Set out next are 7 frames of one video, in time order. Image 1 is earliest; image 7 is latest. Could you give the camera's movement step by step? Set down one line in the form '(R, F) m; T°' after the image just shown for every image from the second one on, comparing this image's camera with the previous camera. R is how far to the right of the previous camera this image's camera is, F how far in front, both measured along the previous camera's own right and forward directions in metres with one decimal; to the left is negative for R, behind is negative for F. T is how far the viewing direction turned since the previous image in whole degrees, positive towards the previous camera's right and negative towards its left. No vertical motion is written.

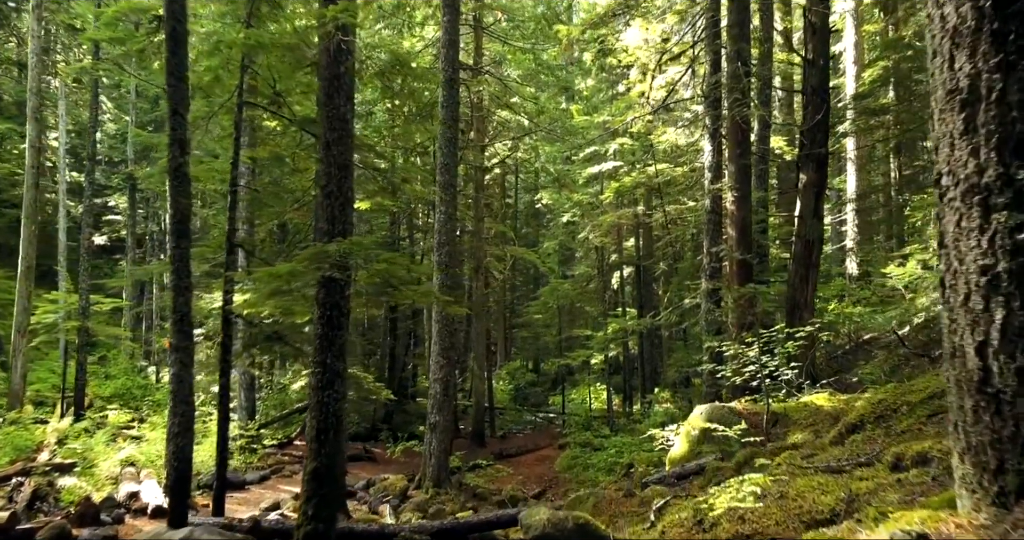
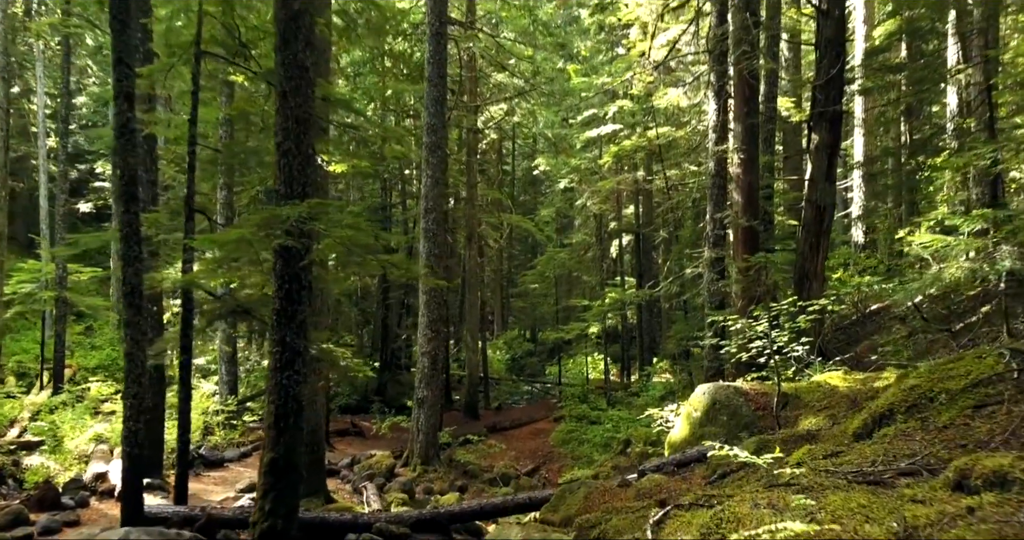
(+0.1, +0.7) m; 0°
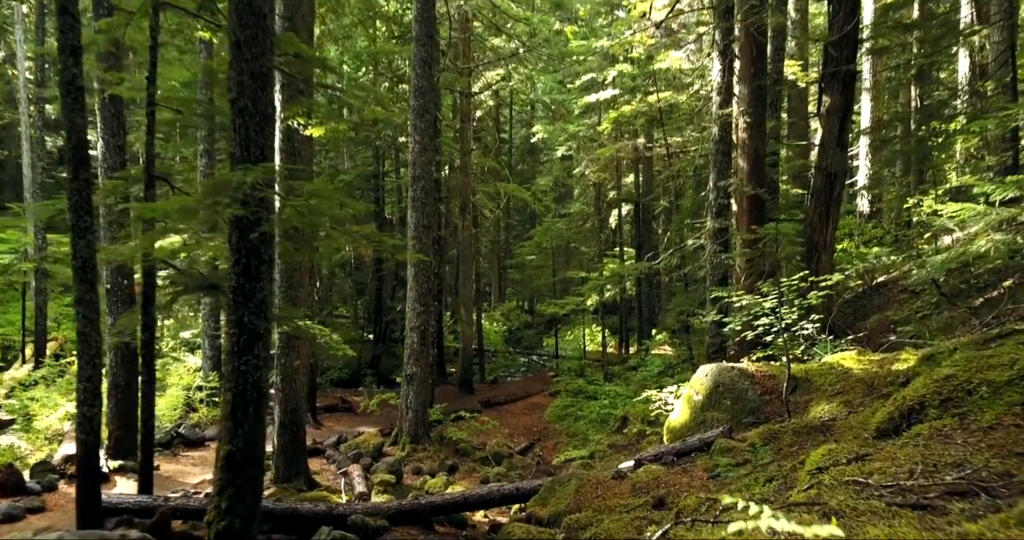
(+0.1, +0.6) m; 0°
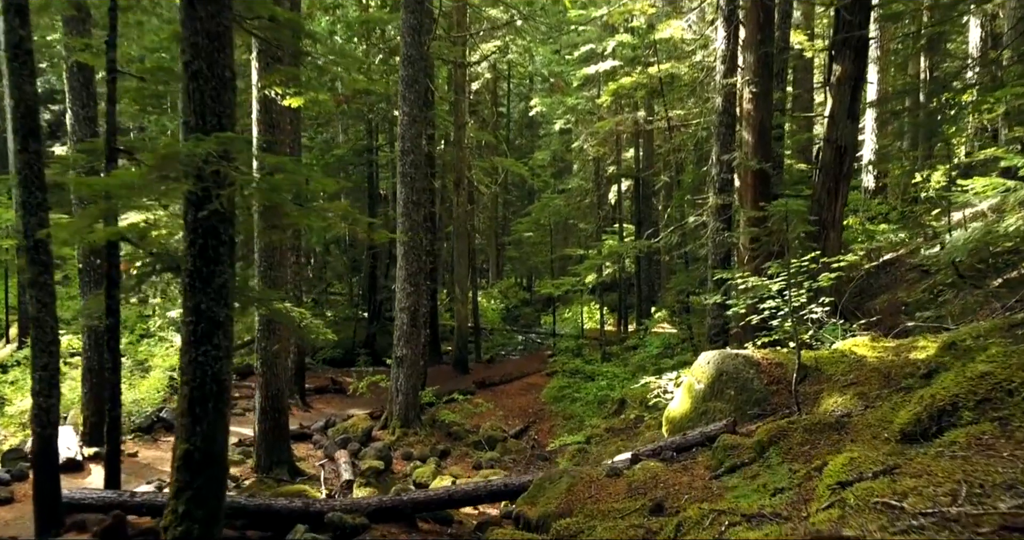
(+0.1, +0.5) m; 0°
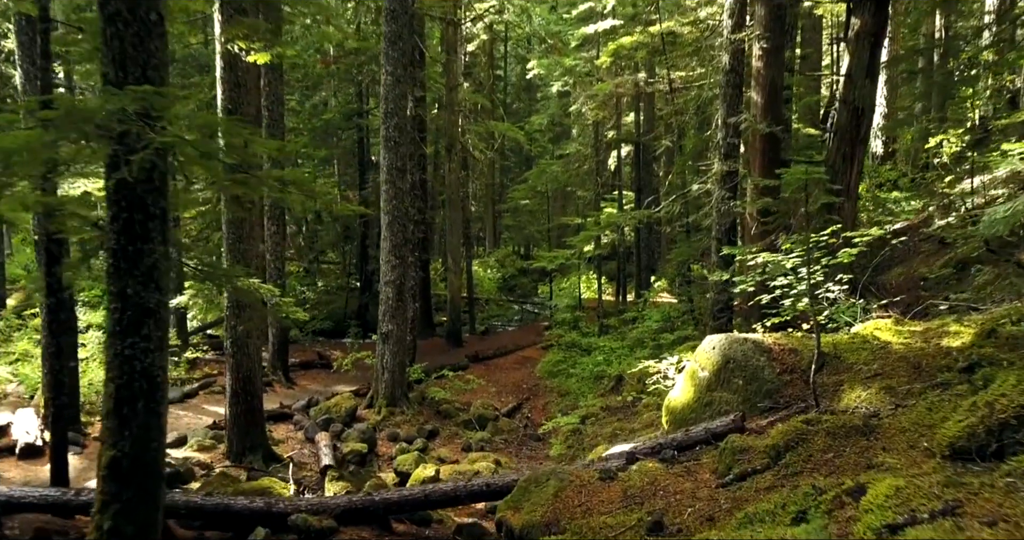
(+0.1, +0.6) m; 0°
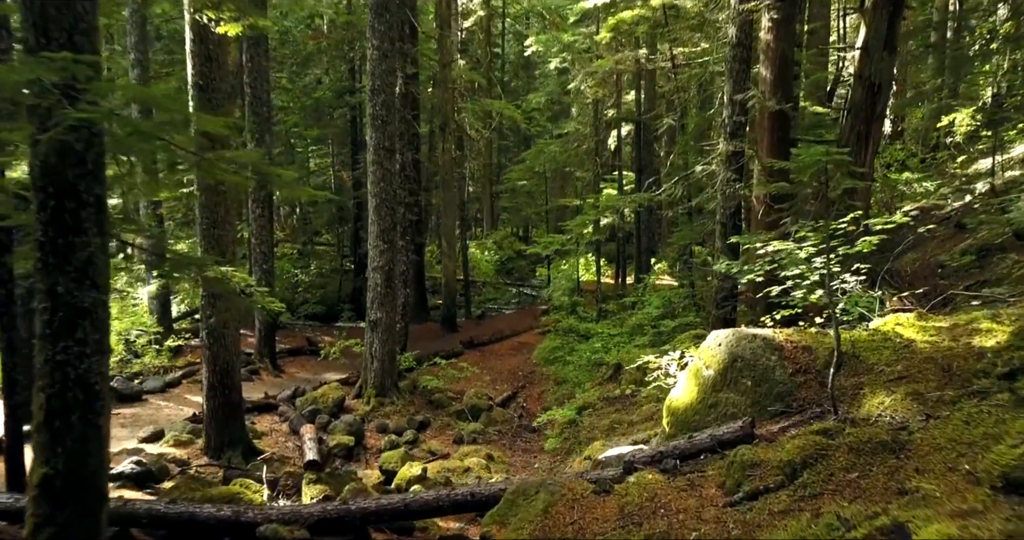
(+0.1, +0.5) m; 0°
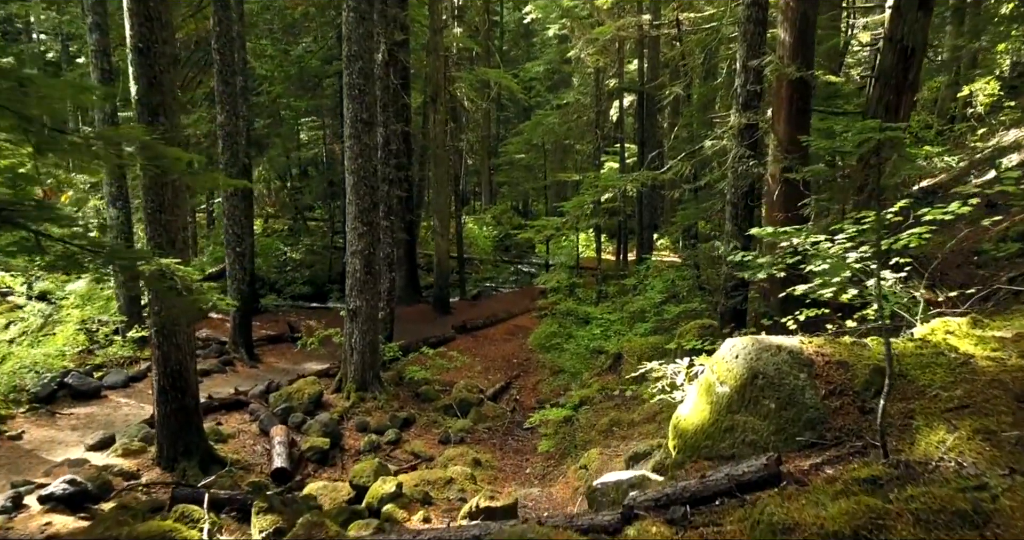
(+0.1, +0.8) m; 0°
